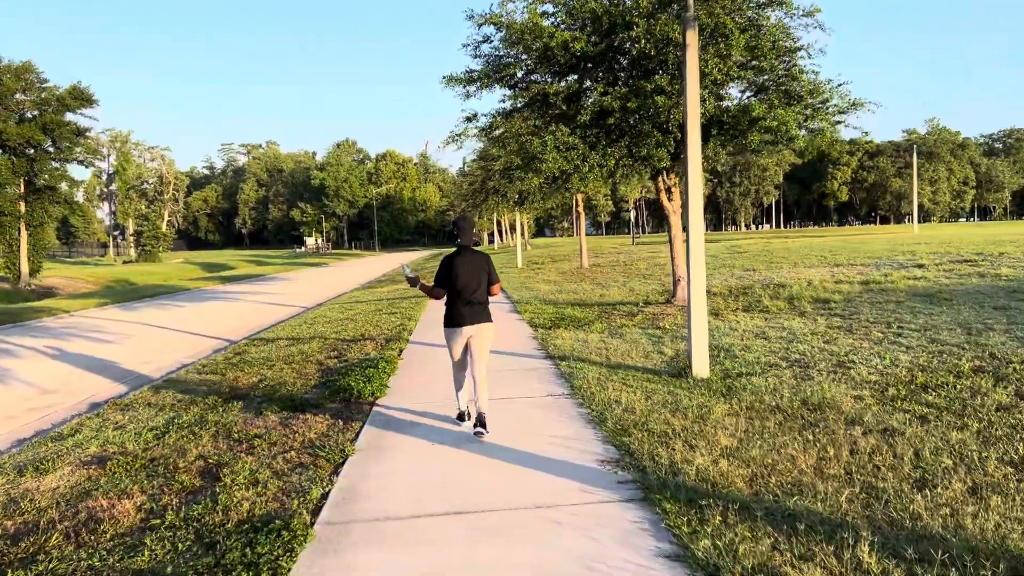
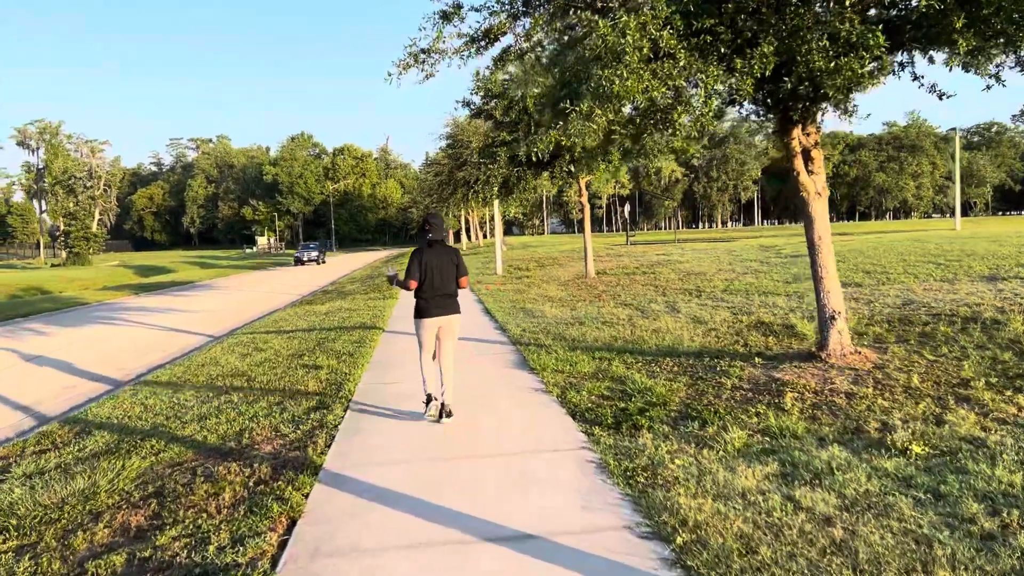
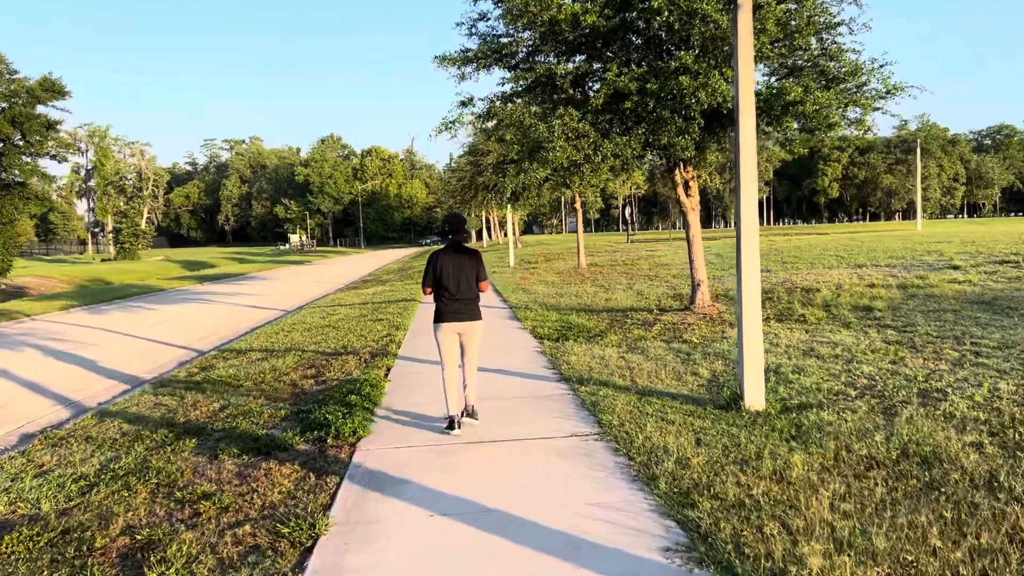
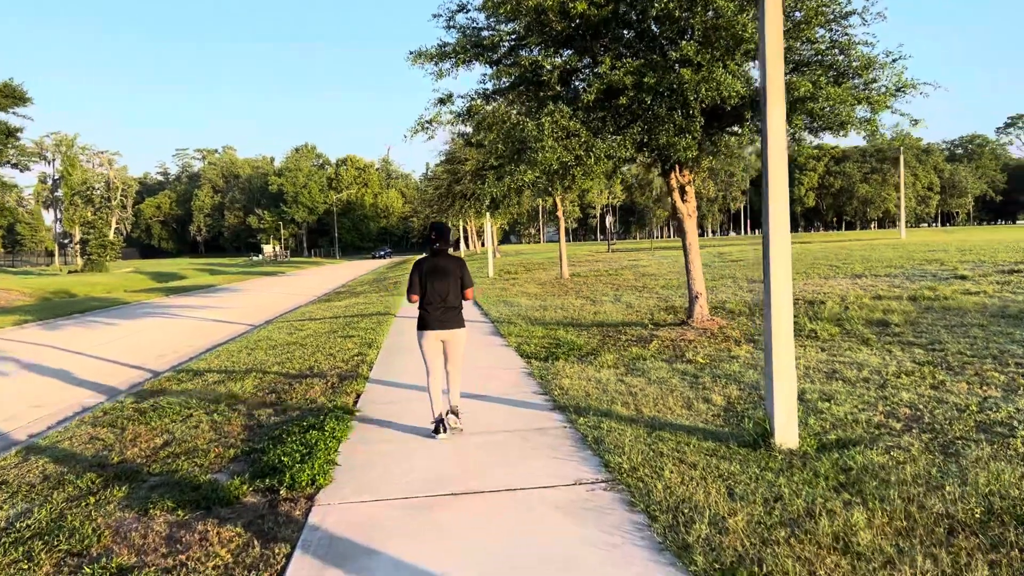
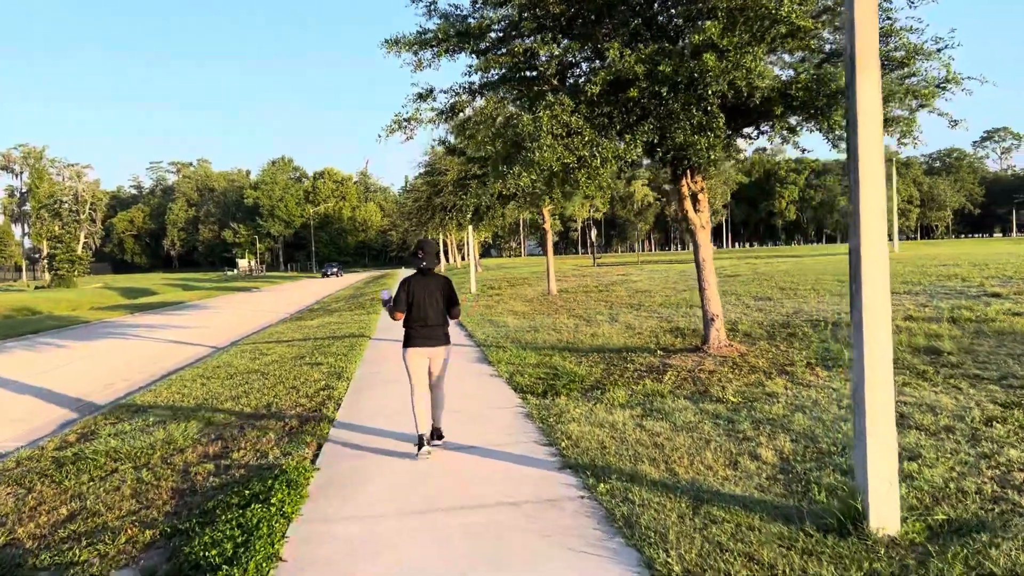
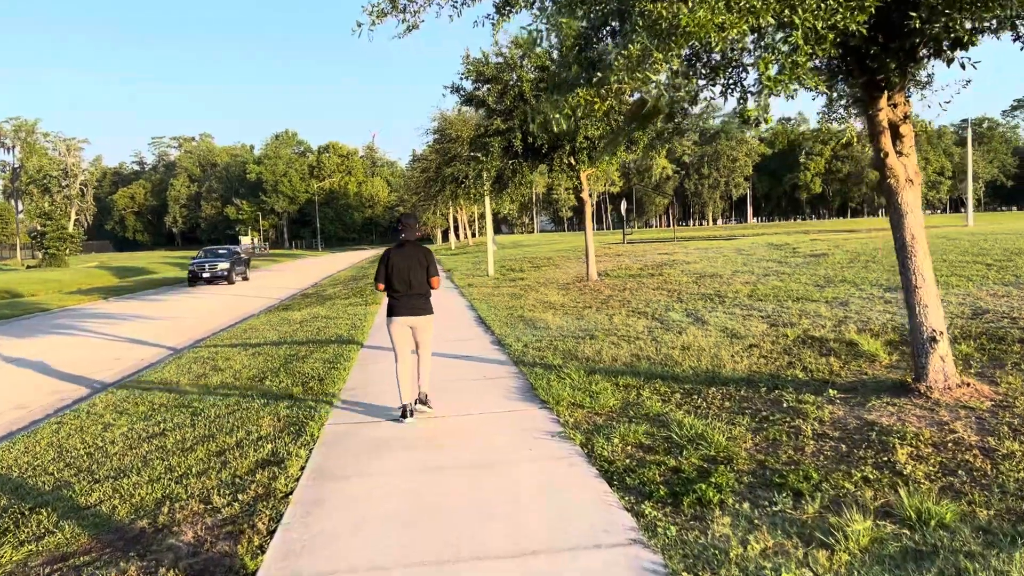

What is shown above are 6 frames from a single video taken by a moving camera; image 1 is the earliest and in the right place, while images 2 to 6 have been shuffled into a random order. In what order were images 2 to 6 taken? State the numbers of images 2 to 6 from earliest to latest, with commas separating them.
3, 4, 5, 2, 6
